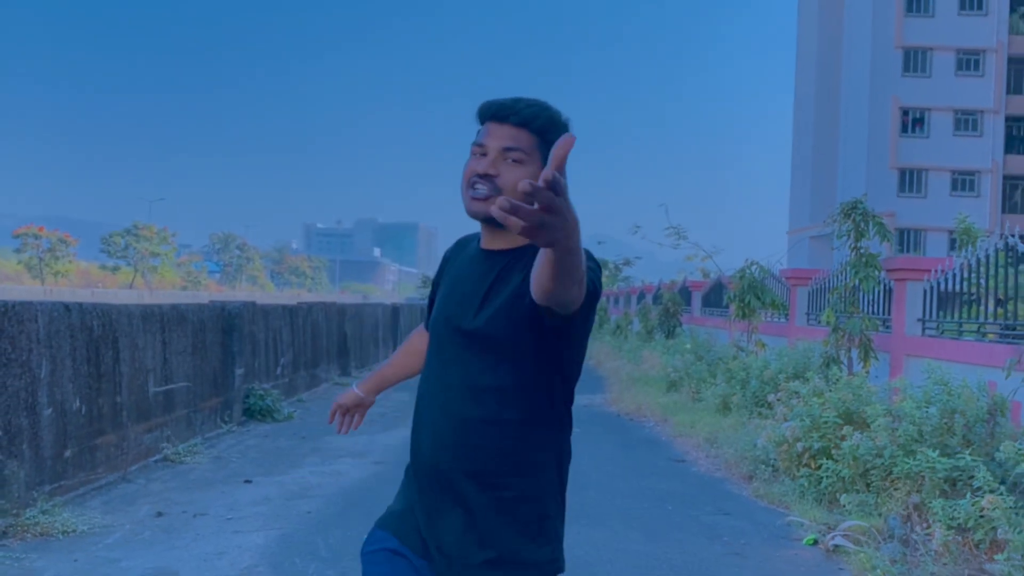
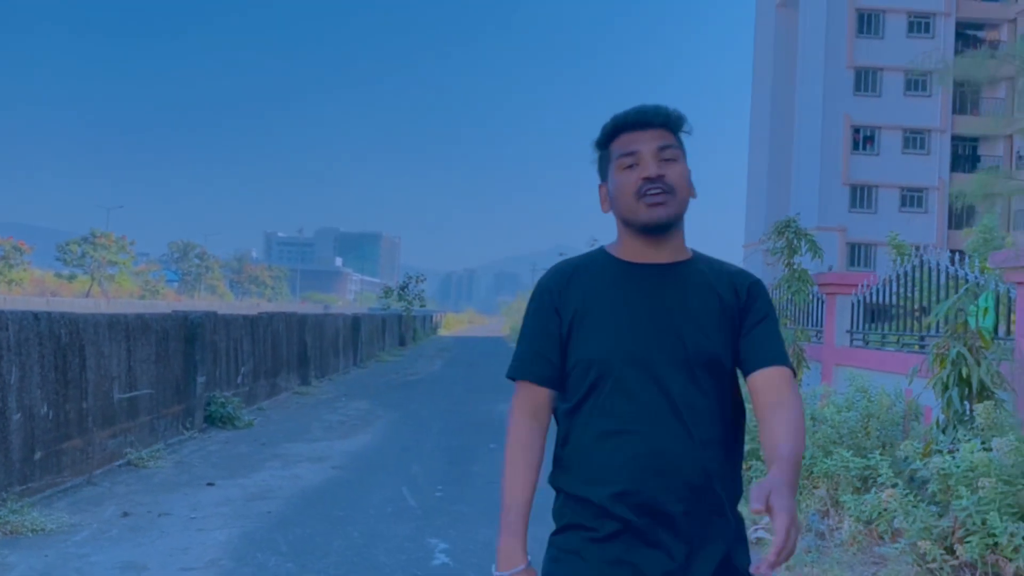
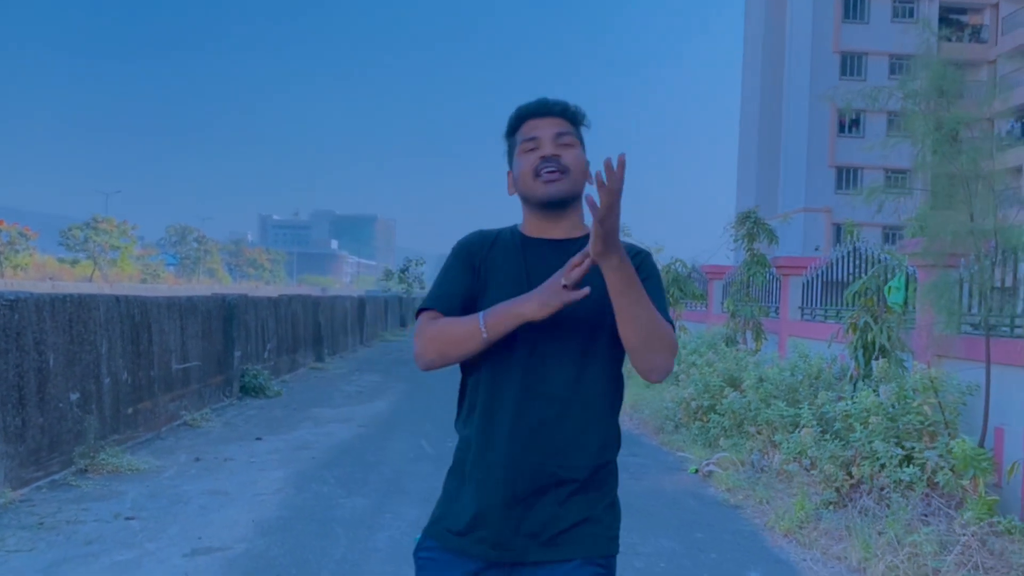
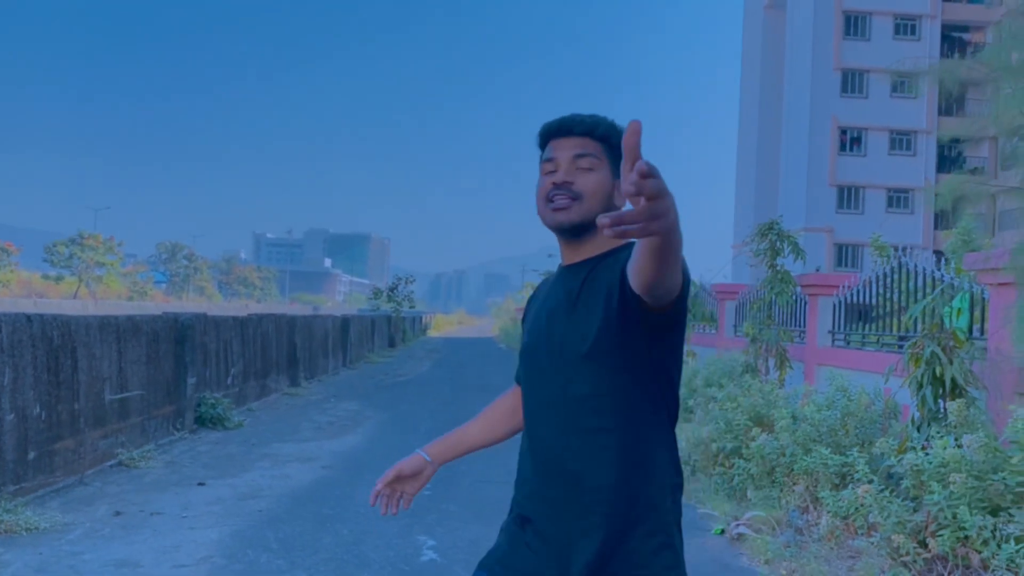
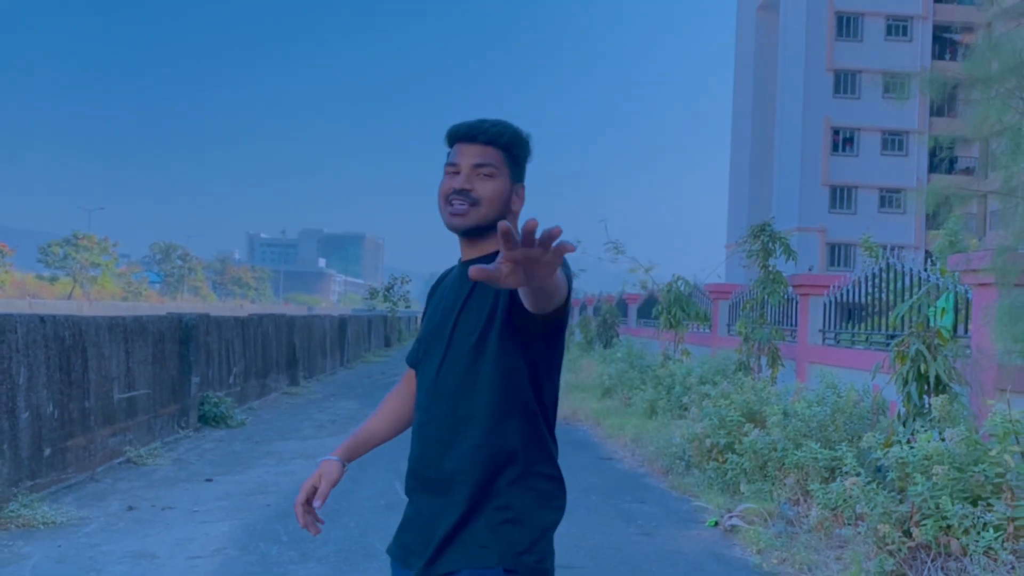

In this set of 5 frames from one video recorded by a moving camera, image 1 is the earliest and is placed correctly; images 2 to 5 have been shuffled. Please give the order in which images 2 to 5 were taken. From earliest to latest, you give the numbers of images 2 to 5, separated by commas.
2, 4, 5, 3
